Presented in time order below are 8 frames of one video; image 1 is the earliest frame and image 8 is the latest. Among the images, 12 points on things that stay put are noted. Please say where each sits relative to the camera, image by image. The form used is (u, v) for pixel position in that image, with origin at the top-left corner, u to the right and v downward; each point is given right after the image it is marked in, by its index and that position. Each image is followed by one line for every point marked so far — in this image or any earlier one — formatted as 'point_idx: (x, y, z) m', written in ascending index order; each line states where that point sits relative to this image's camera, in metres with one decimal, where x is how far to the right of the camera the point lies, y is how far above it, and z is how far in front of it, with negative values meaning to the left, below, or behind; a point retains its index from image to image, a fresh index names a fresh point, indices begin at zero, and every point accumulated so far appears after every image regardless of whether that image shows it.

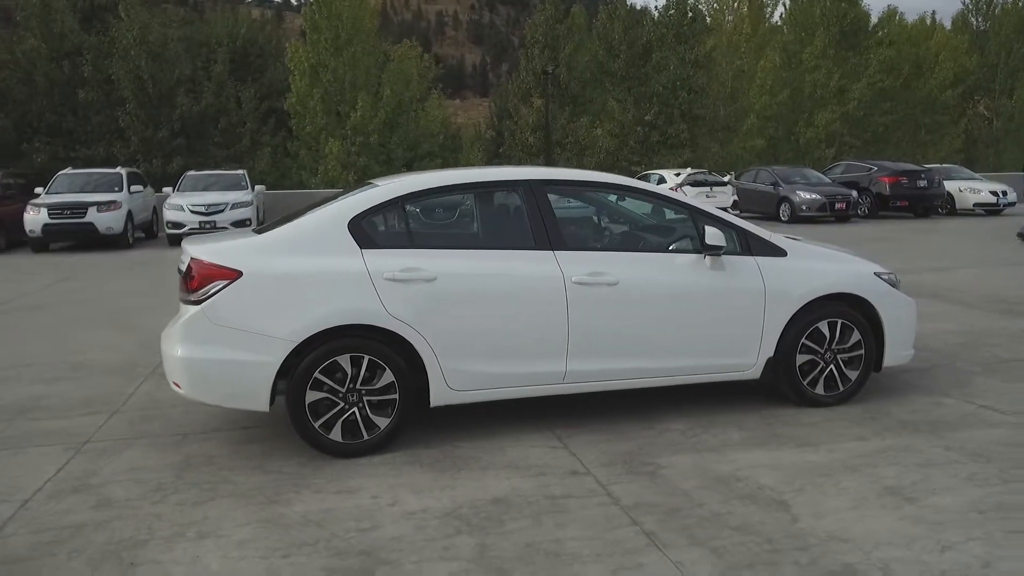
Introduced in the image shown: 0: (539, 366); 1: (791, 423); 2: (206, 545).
0: (+0.2, -0.5, +5.1) m
1: (+2.0, -1.0, +5.4) m
2: (-1.6, -1.3, +3.7) m
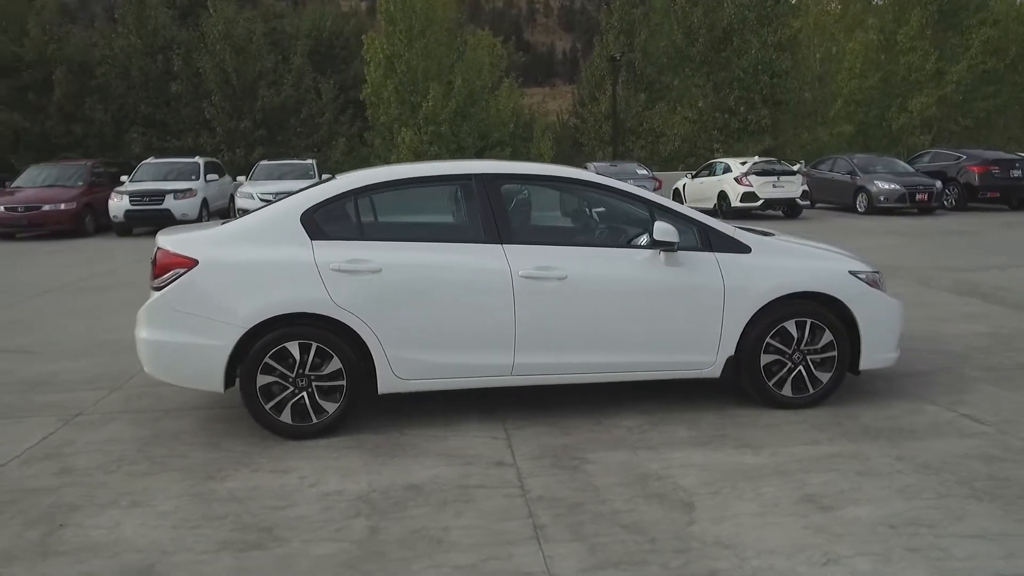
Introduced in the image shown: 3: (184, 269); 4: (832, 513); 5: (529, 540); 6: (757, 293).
0: (-0.2, -0.5, +5.2) m
1: (+1.7, -1.0, +5.3) m
2: (-2.1, -1.2, +4.1) m
3: (-2.2, +0.1, +5.0) m
4: (+1.7, -1.2, +3.9) m
5: (+0.1, -1.2, +3.7) m
6: (+1.8, 0.0, +5.4) m
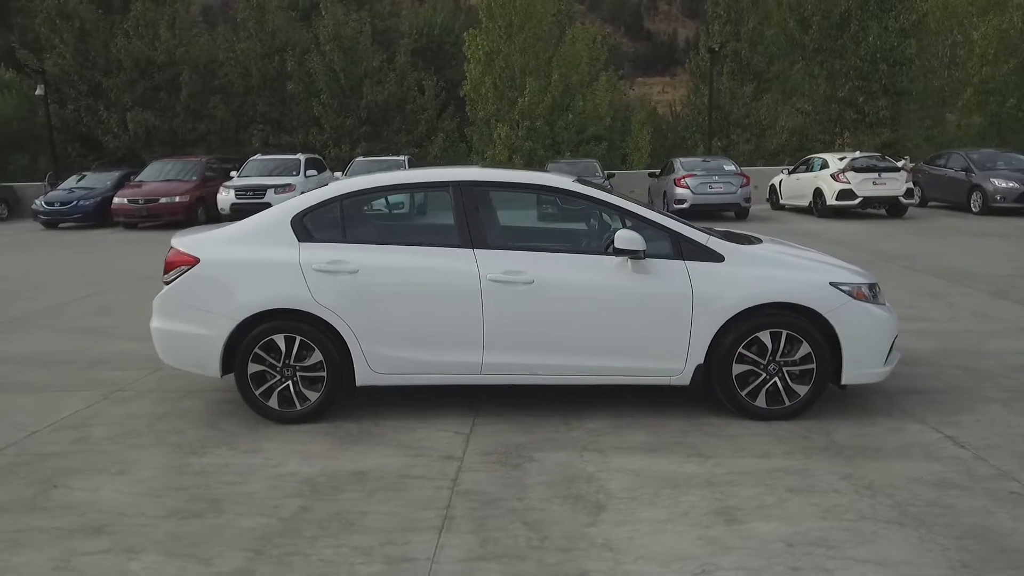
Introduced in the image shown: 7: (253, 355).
0: (-0.4, -0.5, +5.5) m
1: (+1.4, -1.0, +5.3) m
2: (-2.5, -1.2, +4.7) m
3: (-2.5, +0.2, +5.6) m
4: (+1.2, -1.2, +3.9) m
5: (-0.4, -1.3, +3.9) m
6: (+1.6, -0.1, +5.4) m
7: (-1.9, -0.5, +5.5) m
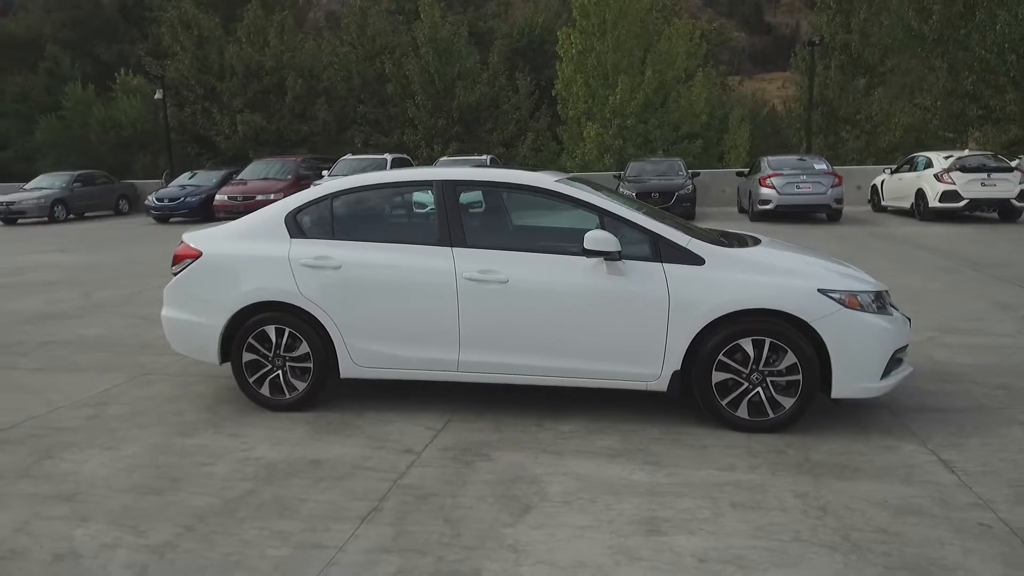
0: (-0.6, -0.5, +5.6) m
1: (+1.2, -1.1, +5.1) m
2: (-2.8, -1.1, +5.1) m
3: (-2.6, +0.2, +6.0) m
4: (+0.7, -1.3, +3.8) m
5: (-0.8, -1.3, +4.0) m
6: (+1.3, -0.1, +5.2) m
7: (-2.1, -0.4, +5.8) m
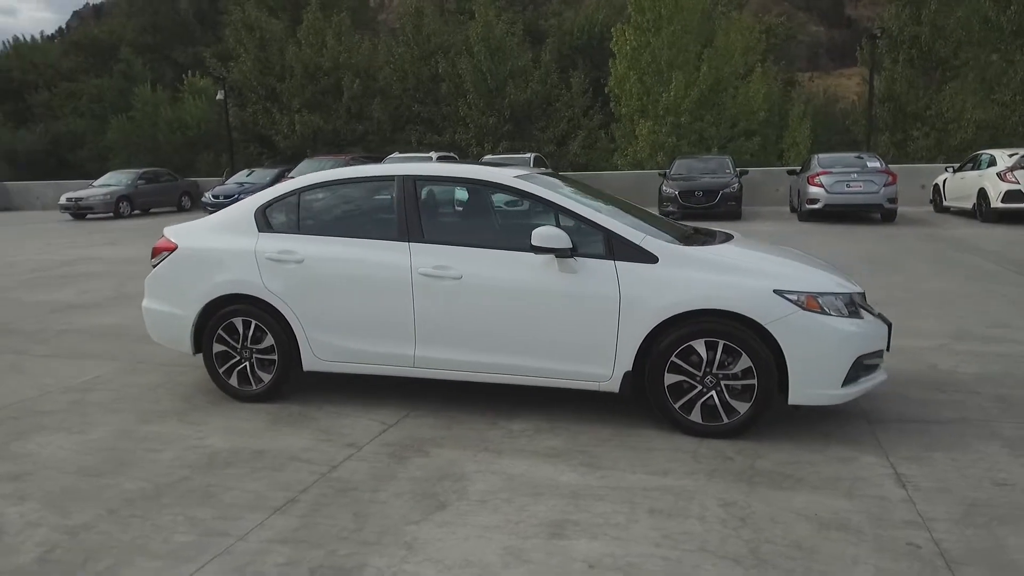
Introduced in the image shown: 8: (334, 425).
0: (-0.9, -0.5, +5.6) m
1: (+0.8, -1.1, +5.0) m
2: (-3.2, -1.1, +5.3) m
3: (-2.9, +0.3, +6.2) m
4: (+0.2, -1.3, +3.7) m
5: (-1.3, -1.2, +4.1) m
6: (+1.0, -0.1, +5.1) m
7: (-2.4, -0.4, +6.0) m
8: (-1.3, -1.0, +5.4) m
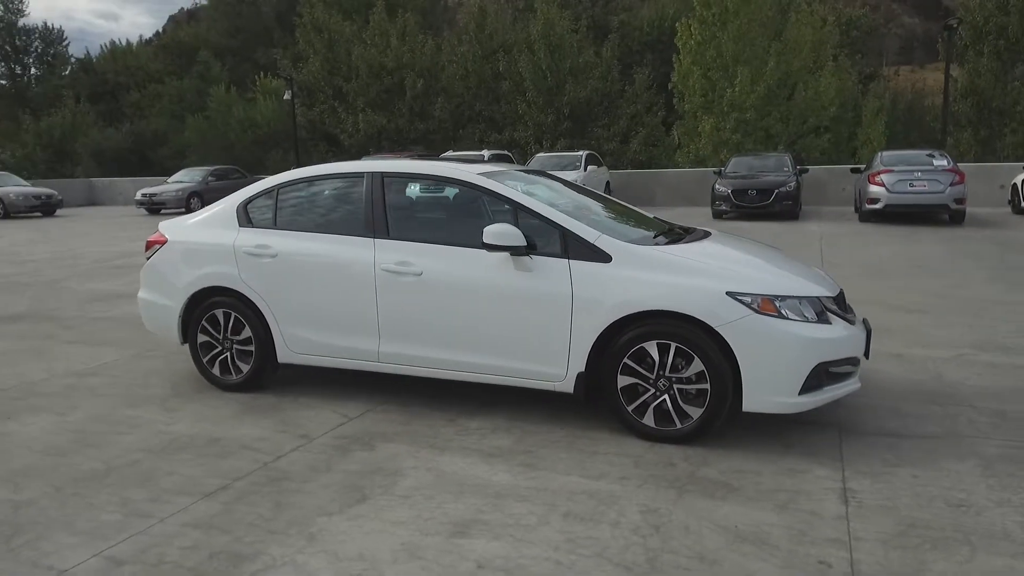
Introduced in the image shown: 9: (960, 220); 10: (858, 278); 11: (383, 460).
0: (-1.2, -0.4, +5.7) m
1: (+0.4, -1.1, +4.9) m
2: (-3.5, -1.0, +5.6) m
3: (-3.1, +0.4, +6.5) m
4: (-0.3, -1.2, +3.7) m
5: (-1.8, -1.2, +4.2) m
6: (+0.6, -0.1, +5.0) m
7: (-2.6, -0.3, +6.2) m
8: (-1.6, -1.0, +5.5) m
9: (+11.5, +1.8, +19.1) m
10: (+5.4, +0.2, +11.5) m
11: (-0.8, -1.1, +4.7) m
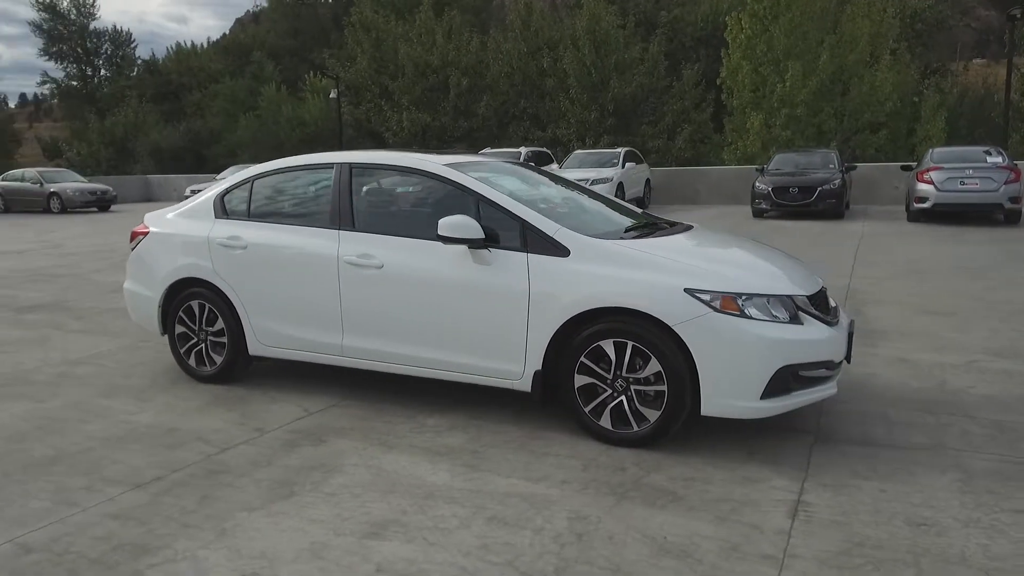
0: (-1.4, -0.4, +5.6) m
1: (+0.1, -1.0, +4.7) m
2: (-3.8, -0.9, +5.7) m
3: (-3.3, +0.5, +6.5) m
4: (-0.7, -1.2, +3.5) m
5: (-2.1, -1.1, +4.2) m
6: (+0.3, -0.1, +4.7) m
7: (-2.8, -0.2, +6.3) m
8: (-1.9, -0.9, +5.5) m
9: (+12.3, +1.7, +18.0) m
10: (+5.5, +0.1, +10.9) m
11: (-1.1, -1.0, +4.6) m
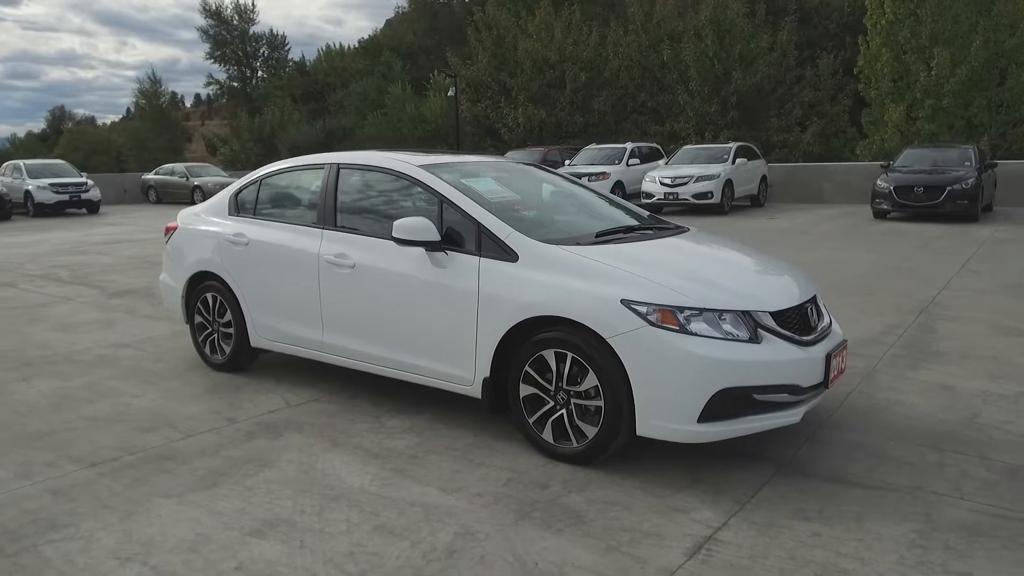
0: (-1.6, -0.3, +5.8) m
1: (-0.3, -1.1, +4.6) m
2: (-3.9, -0.8, +6.3) m
3: (-3.2, +0.5, +7.0) m
4: (-1.3, -1.2, +3.6) m
5: (-2.6, -1.1, +4.5) m
6: (0.0, -0.1, +4.6) m
7: (-2.8, -0.2, +6.7) m
8: (-2.1, -0.9, +5.8) m
9: (+14.2, +1.3, +15.5) m
10: (+6.2, -0.1, +9.7) m
11: (-1.5, -1.0, +4.8) m
